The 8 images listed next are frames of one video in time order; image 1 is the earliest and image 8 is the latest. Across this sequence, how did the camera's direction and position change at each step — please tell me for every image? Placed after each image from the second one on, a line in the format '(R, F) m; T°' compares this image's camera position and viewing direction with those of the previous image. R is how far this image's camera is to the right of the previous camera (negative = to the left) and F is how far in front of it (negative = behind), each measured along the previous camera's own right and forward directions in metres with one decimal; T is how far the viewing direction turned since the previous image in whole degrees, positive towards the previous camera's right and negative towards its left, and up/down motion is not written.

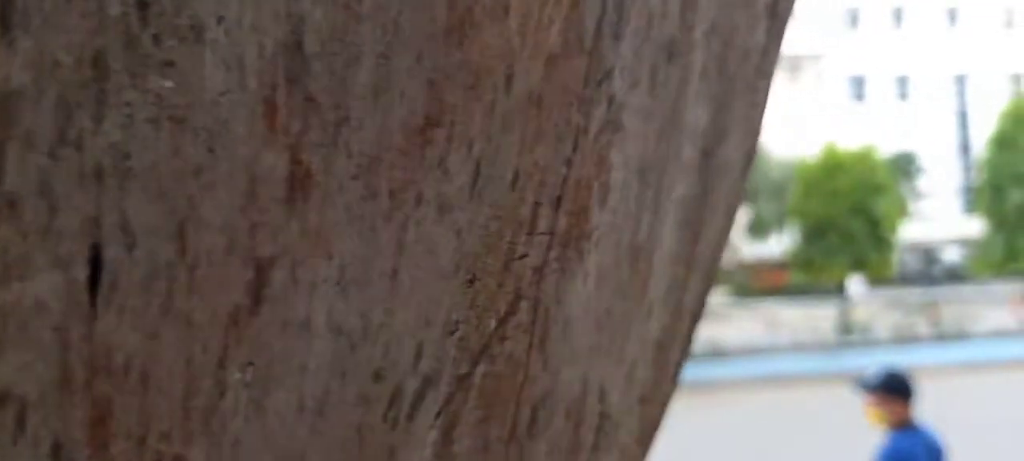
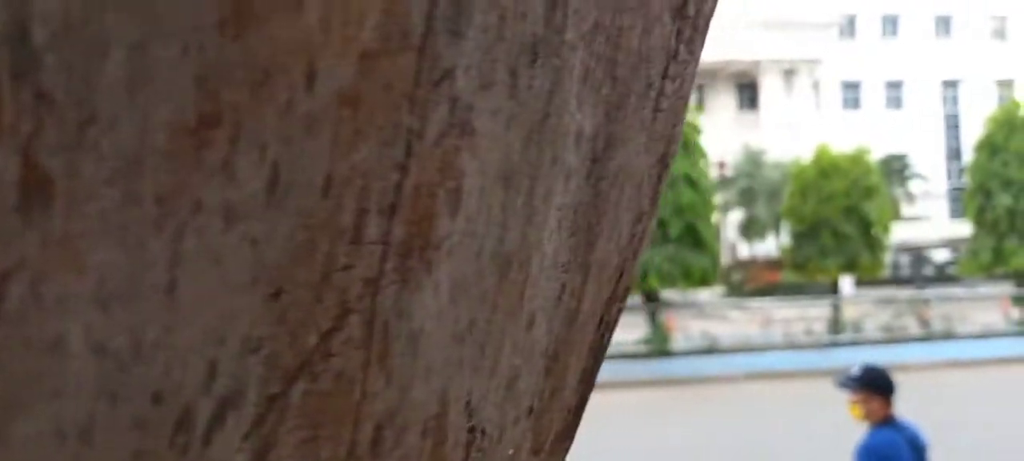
(+0.3, +0.1) m; +1°
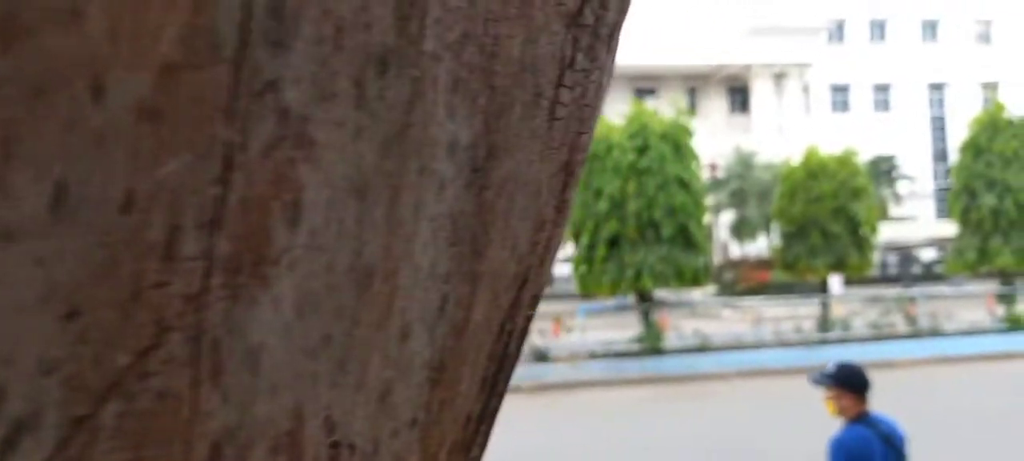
(+0.3, 0.0) m; 0°
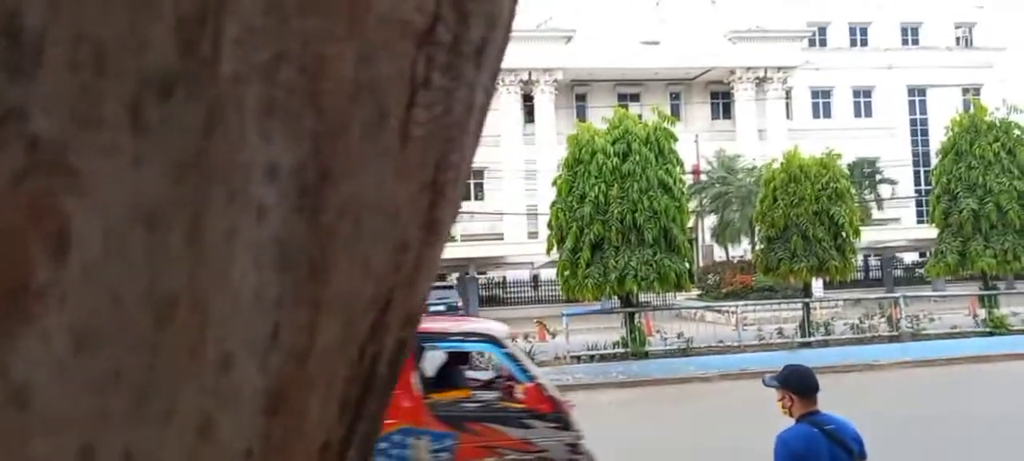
(+0.5, +0.1) m; -1°
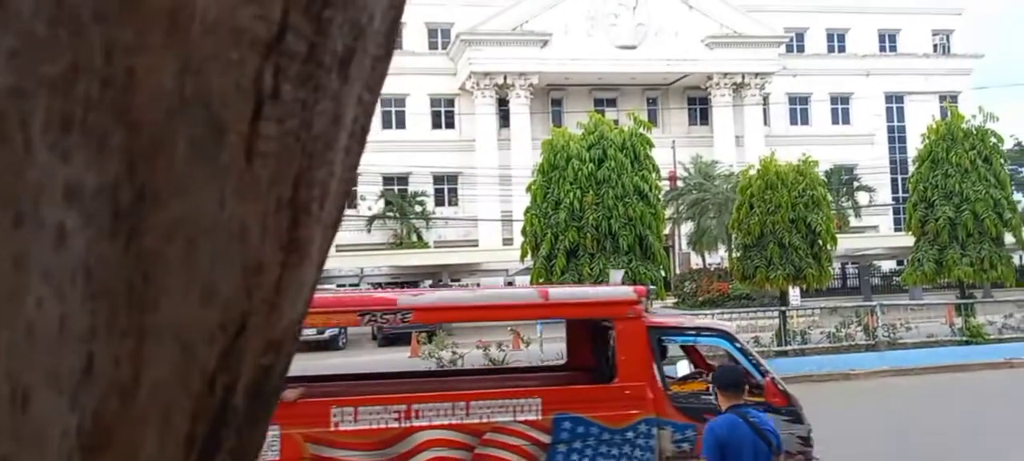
(+0.4, +0.1) m; +1°
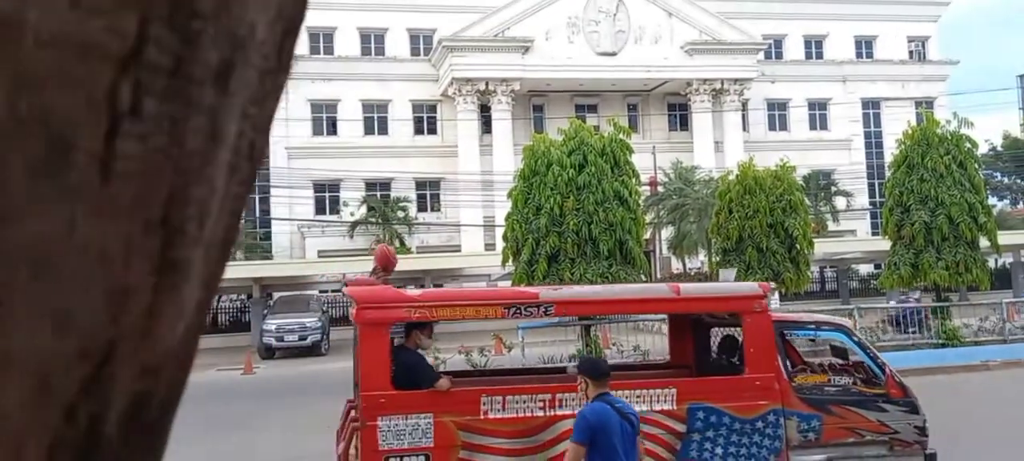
(+0.4, -0.1) m; 0°
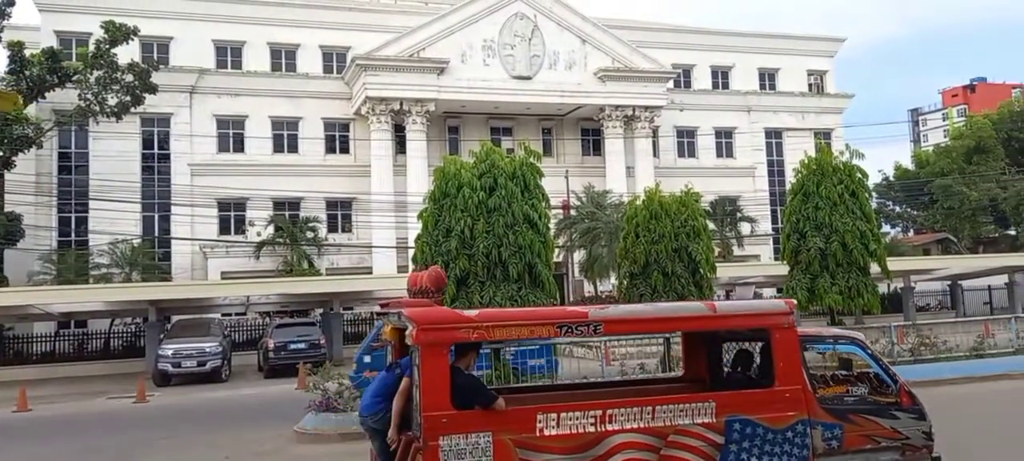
(+1.3, +0.1) m; +4°
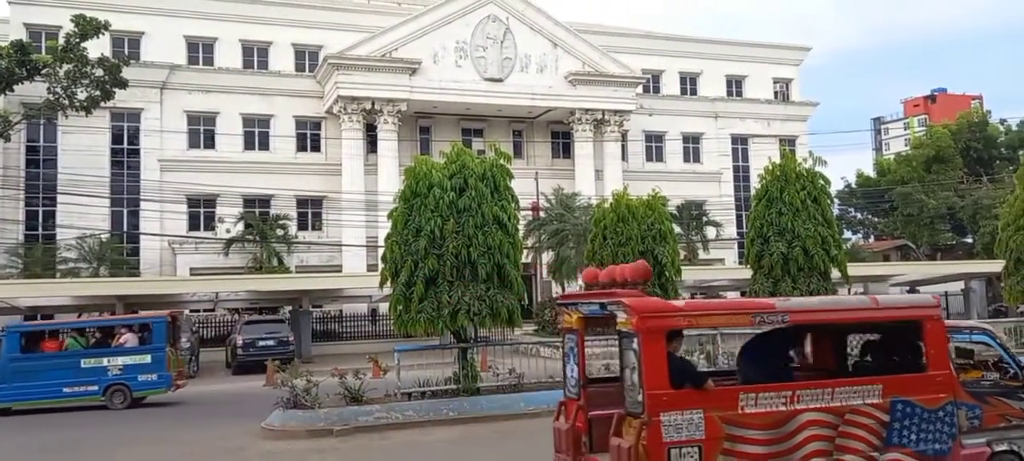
(+0.6, -0.2) m; +1°
